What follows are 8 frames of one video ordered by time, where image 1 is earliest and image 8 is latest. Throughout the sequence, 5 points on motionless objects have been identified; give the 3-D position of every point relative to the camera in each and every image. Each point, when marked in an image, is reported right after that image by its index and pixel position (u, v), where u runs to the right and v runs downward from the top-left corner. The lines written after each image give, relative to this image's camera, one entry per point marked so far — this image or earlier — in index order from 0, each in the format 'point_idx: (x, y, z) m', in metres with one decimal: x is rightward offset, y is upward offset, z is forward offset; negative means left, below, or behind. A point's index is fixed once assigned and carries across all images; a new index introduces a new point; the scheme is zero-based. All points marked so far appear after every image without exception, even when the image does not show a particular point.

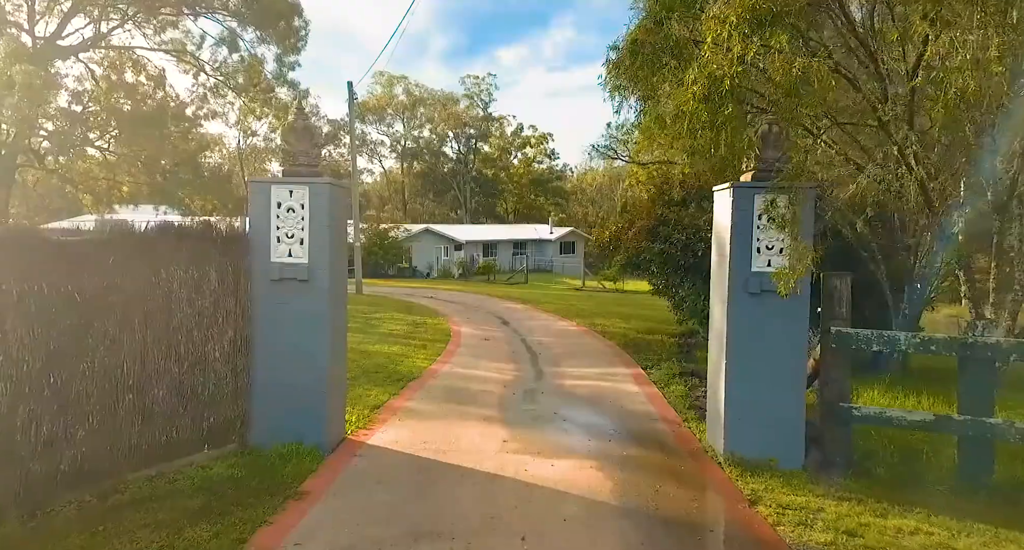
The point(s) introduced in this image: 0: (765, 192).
0: (+1.7, +0.5, +4.4) m
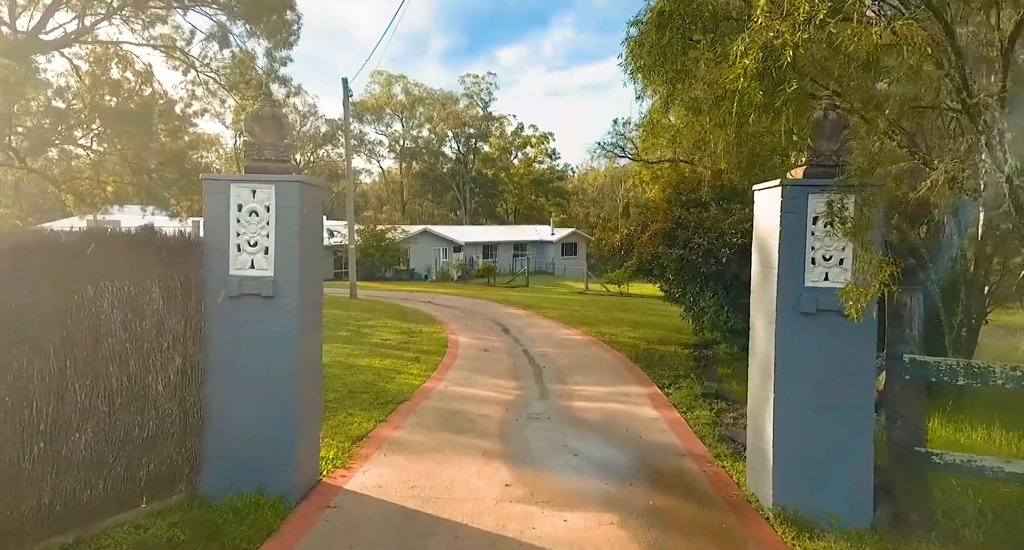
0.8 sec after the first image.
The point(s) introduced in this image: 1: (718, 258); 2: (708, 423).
0: (+1.7, +0.5, +3.7) m
1: (+2.3, +0.2, +7.3) m
2: (+1.7, -1.3, +5.9) m
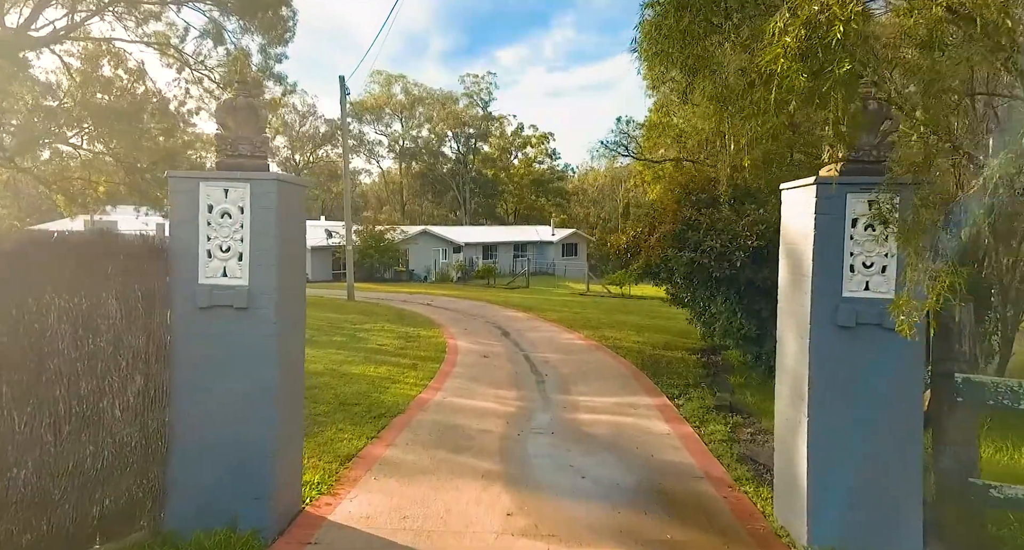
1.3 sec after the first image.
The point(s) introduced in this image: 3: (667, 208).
0: (+1.7, +0.4, +3.3) m
1: (+2.3, +0.1, +6.9) m
2: (+1.7, -1.4, +5.5) m
3: (+1.8, +0.8, +7.8) m
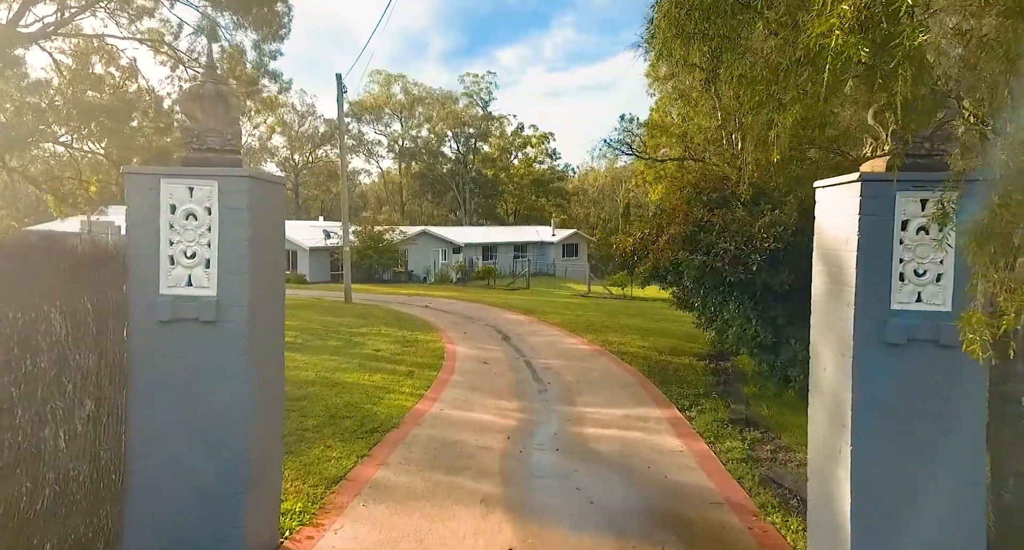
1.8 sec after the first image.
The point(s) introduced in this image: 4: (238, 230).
0: (+1.7, +0.4, +2.8) m
1: (+2.3, +0.1, +6.4) m
2: (+1.8, -1.4, +5.1) m
3: (+1.8, +0.7, +7.4) m
4: (-1.3, +0.2, +3.1) m
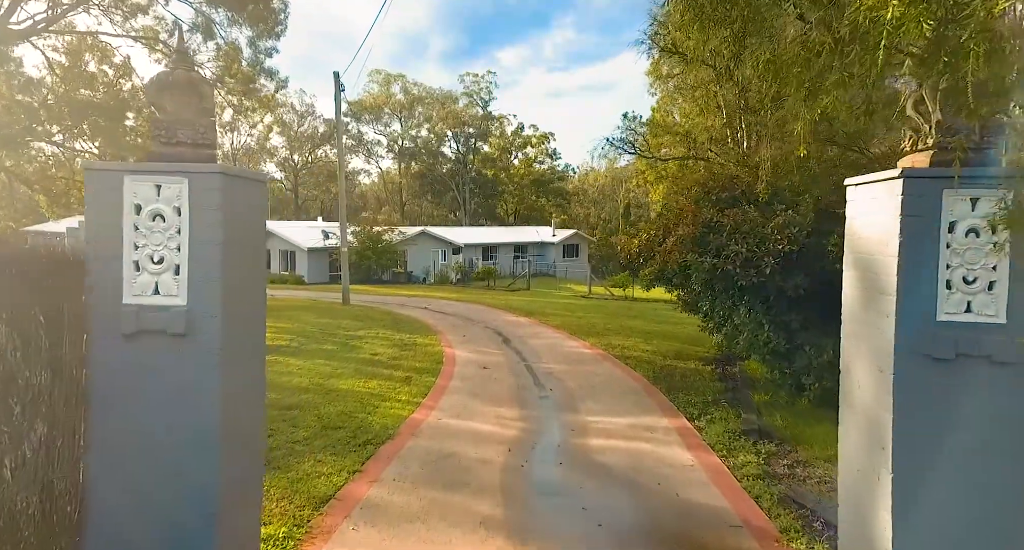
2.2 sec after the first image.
0: (+1.7, +0.3, +2.5) m
1: (+2.3, +0.1, +6.1) m
2: (+1.8, -1.4, +4.8) m
3: (+1.8, +0.7, +7.1) m
4: (-1.3, +0.2, +2.8) m
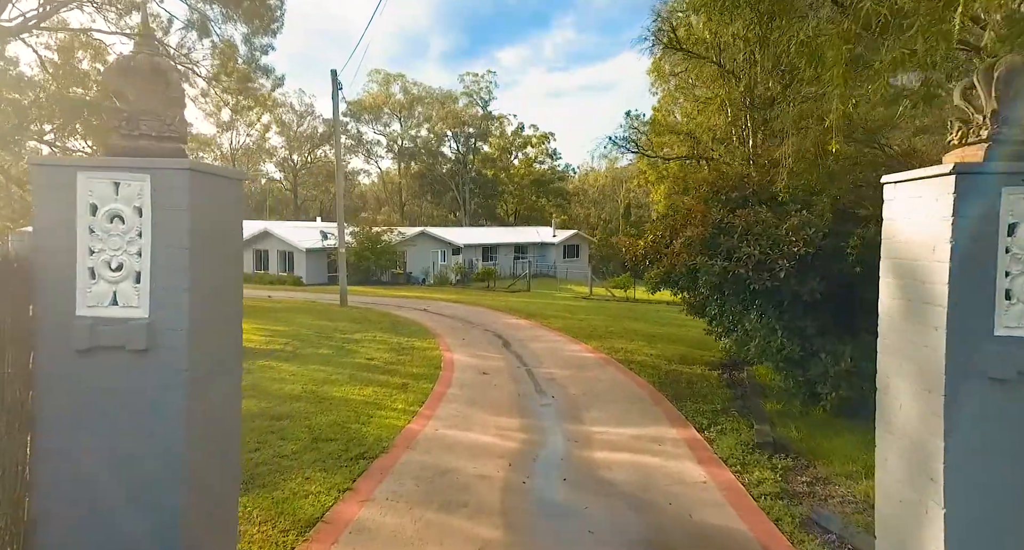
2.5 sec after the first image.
0: (+1.7, +0.3, +2.2) m
1: (+2.3, 0.0, +5.8) m
2: (+1.8, -1.5, +4.5) m
3: (+1.8, +0.7, +6.8) m
4: (-1.3, +0.2, +2.5) m
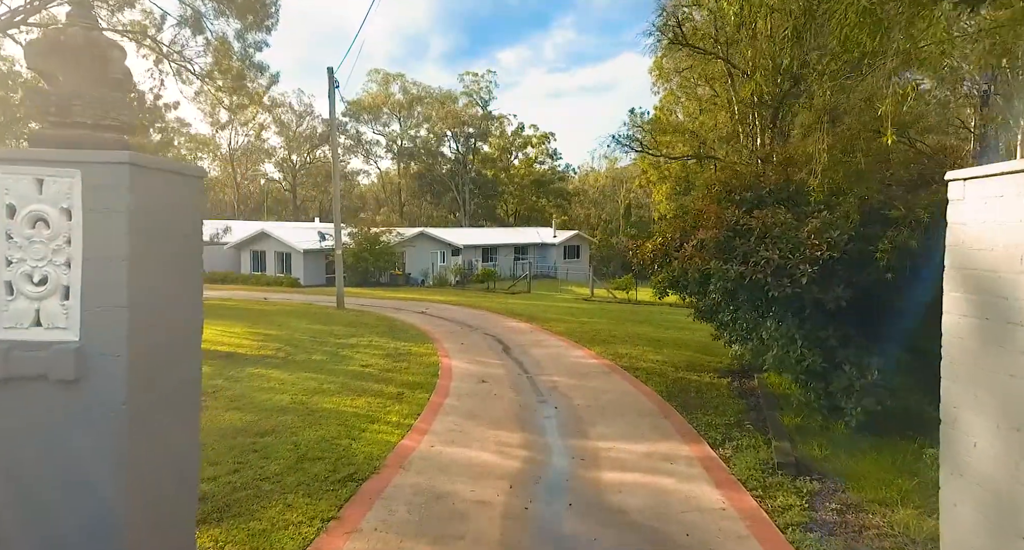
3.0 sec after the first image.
0: (+1.8, +0.3, +1.8) m
1: (+2.3, 0.0, +5.4) m
2: (+1.8, -1.5, +4.1) m
3: (+1.8, +0.6, +6.4) m
4: (-1.3, +0.1, +2.1) m
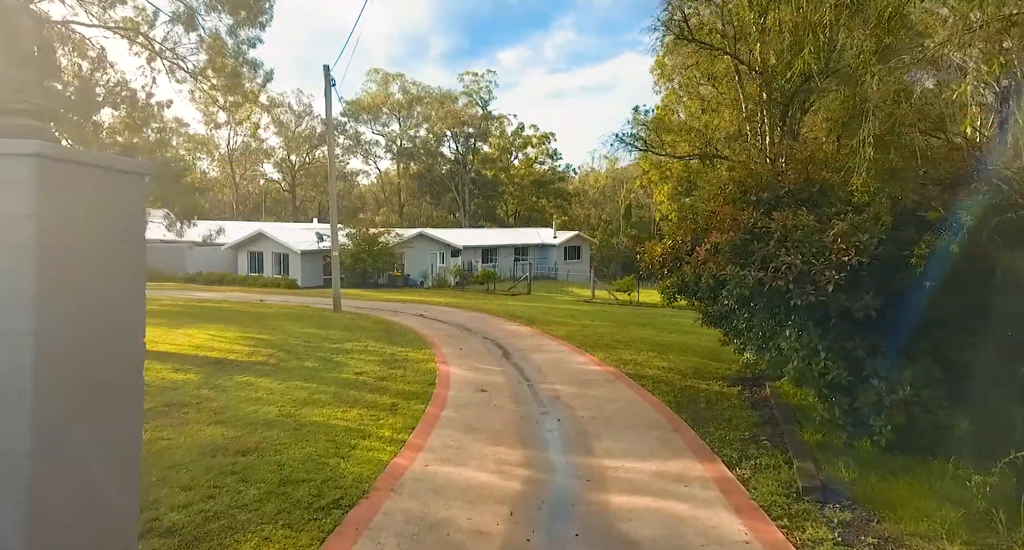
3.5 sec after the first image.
0: (+1.8, +0.2, +1.4) m
1: (+2.3, -0.1, +5.0) m
2: (+1.8, -1.6, +3.6) m
3: (+1.9, +0.6, +5.9) m
4: (-1.2, +0.1, +1.6) m
